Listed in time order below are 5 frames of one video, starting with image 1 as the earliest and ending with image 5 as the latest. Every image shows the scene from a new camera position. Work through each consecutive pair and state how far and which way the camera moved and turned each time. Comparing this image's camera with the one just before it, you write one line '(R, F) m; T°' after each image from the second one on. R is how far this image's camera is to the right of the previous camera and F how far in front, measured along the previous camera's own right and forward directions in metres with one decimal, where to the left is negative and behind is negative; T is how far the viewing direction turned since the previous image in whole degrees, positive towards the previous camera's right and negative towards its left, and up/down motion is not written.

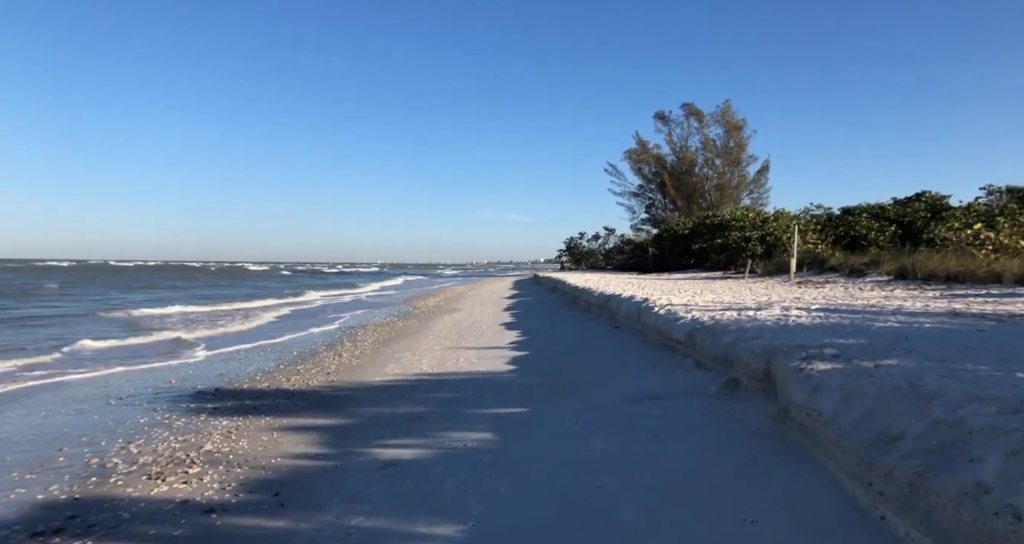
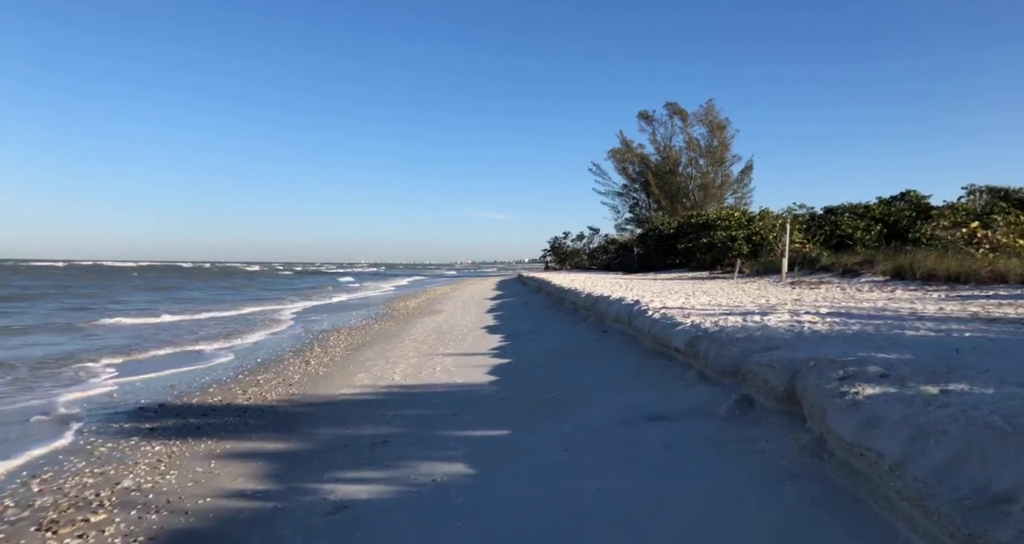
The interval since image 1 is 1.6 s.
(0.0, +0.8) m; +1°
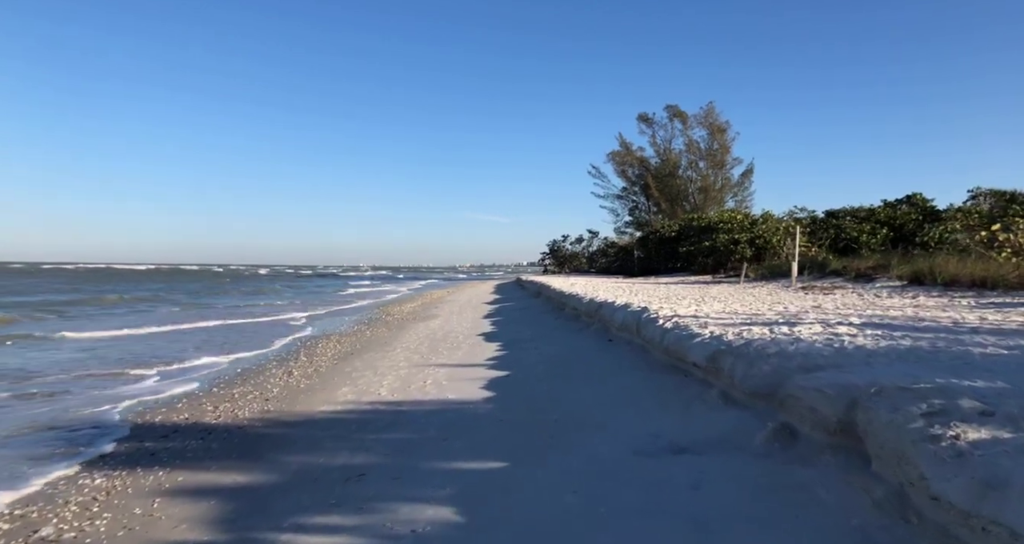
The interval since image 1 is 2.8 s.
(0.0, +0.7) m; 0°
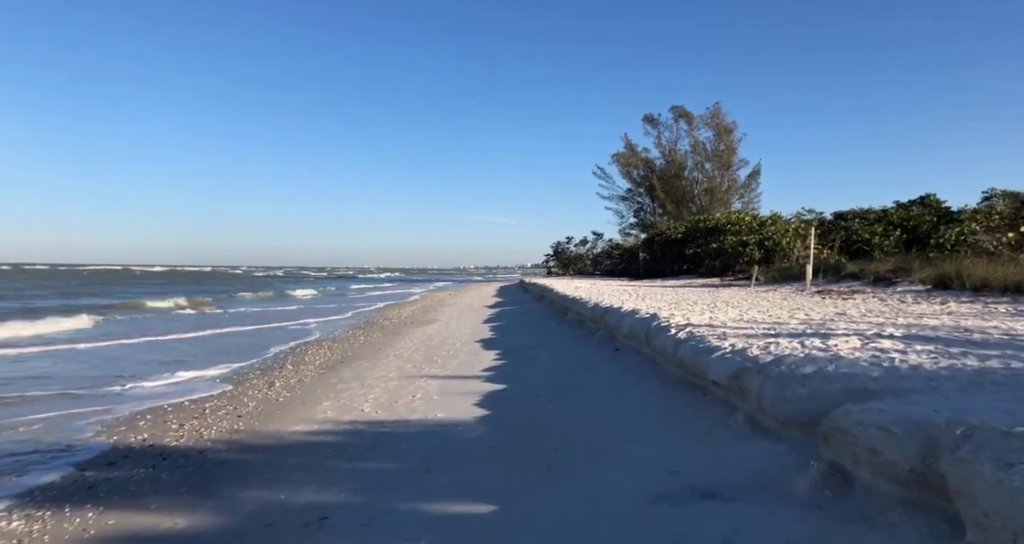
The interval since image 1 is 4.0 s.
(+0.1, +0.7) m; 0°
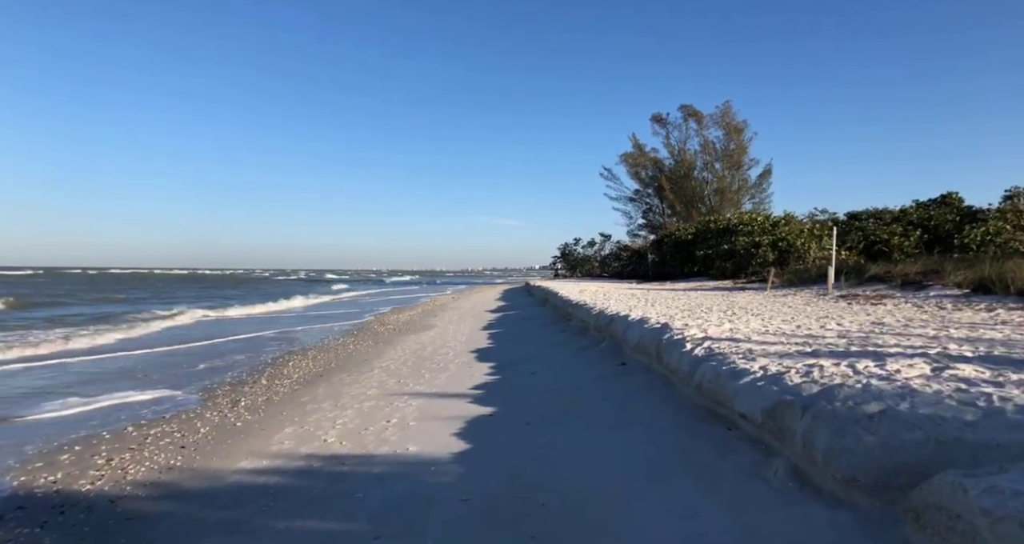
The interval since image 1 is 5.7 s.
(+0.2, +1.0) m; -1°
